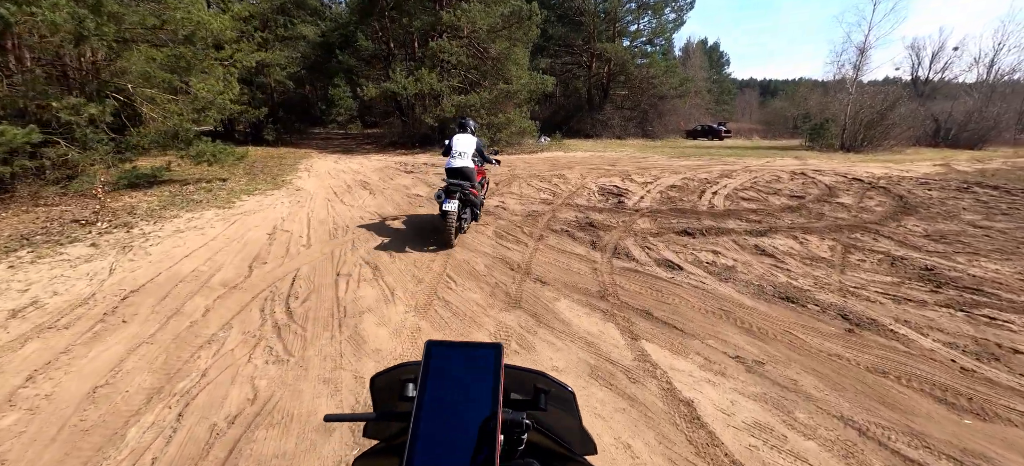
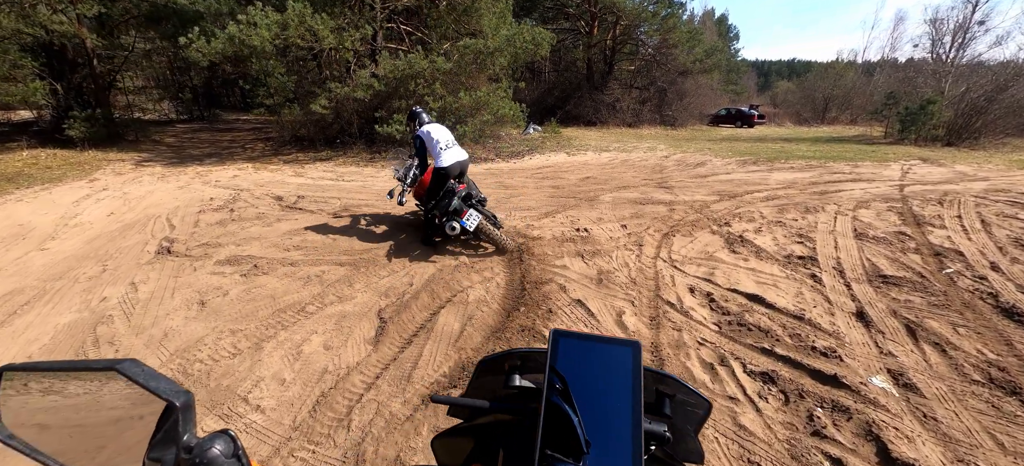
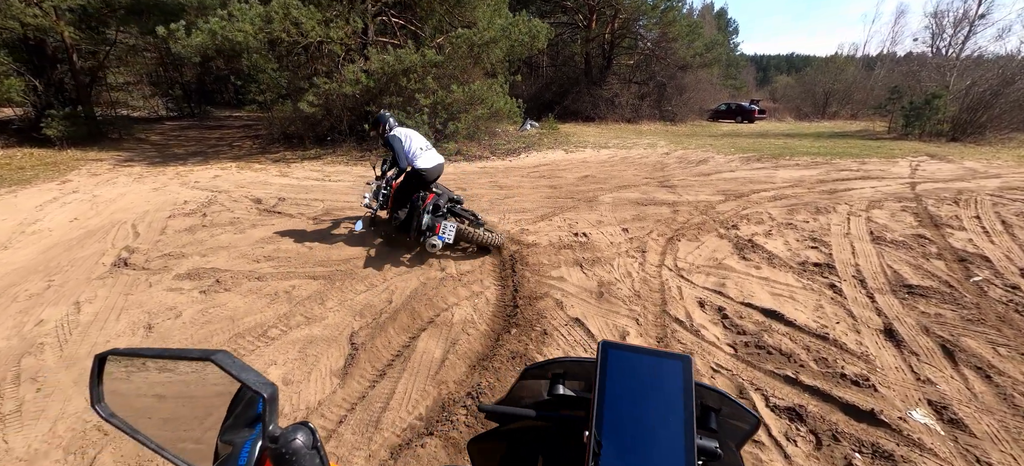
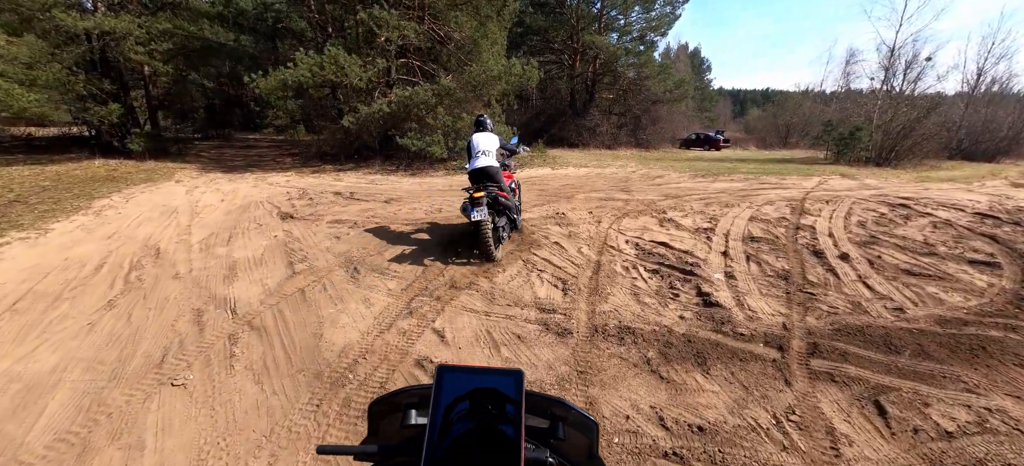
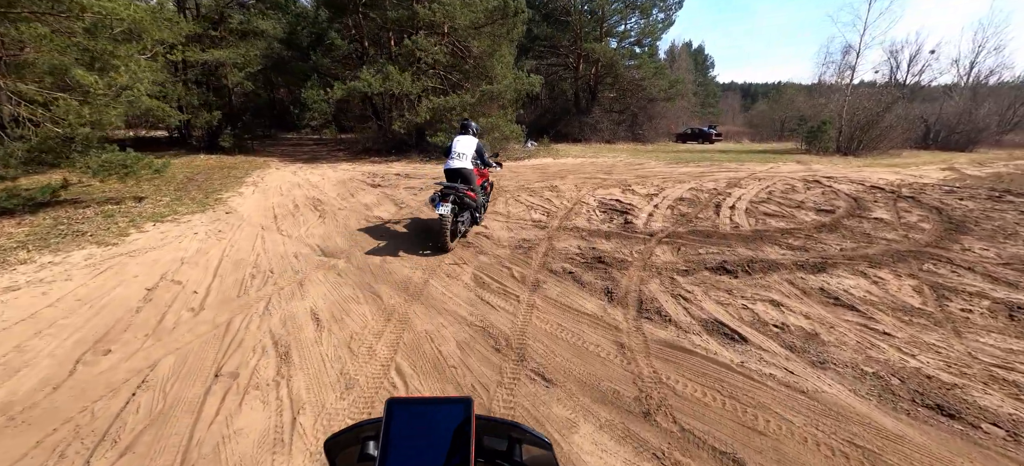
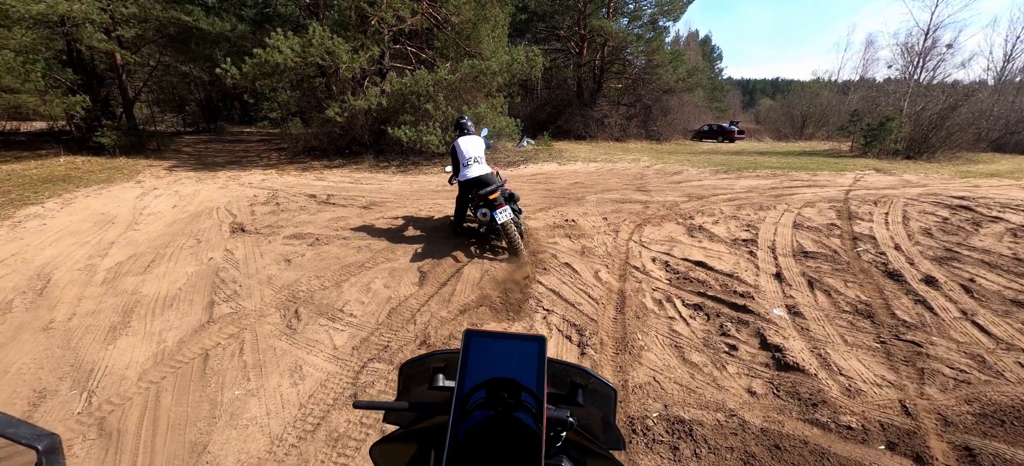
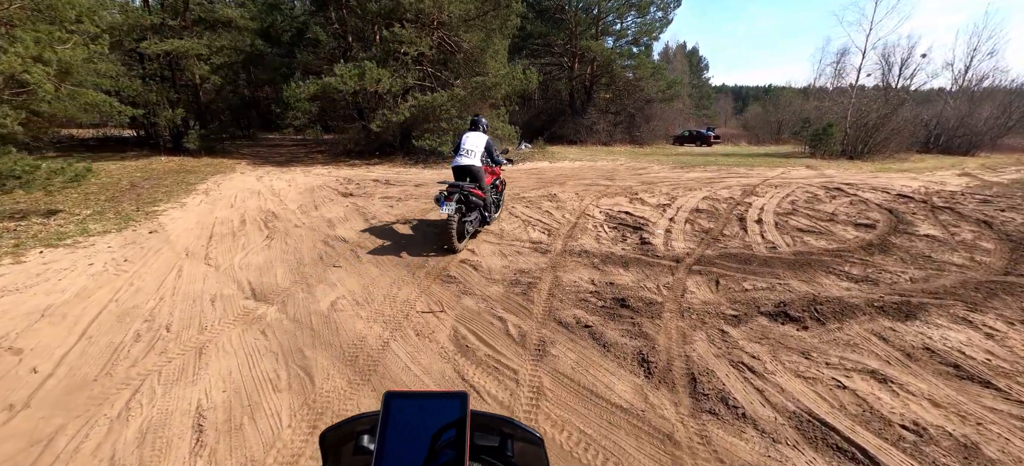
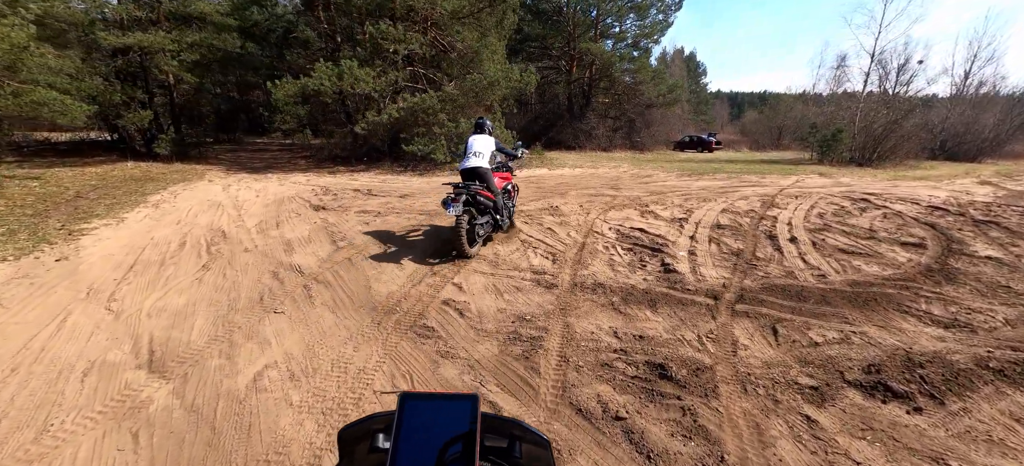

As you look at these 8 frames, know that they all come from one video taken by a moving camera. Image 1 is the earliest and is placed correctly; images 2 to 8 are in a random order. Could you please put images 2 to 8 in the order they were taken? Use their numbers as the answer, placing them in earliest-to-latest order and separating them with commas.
5, 7, 8, 4, 6, 2, 3
